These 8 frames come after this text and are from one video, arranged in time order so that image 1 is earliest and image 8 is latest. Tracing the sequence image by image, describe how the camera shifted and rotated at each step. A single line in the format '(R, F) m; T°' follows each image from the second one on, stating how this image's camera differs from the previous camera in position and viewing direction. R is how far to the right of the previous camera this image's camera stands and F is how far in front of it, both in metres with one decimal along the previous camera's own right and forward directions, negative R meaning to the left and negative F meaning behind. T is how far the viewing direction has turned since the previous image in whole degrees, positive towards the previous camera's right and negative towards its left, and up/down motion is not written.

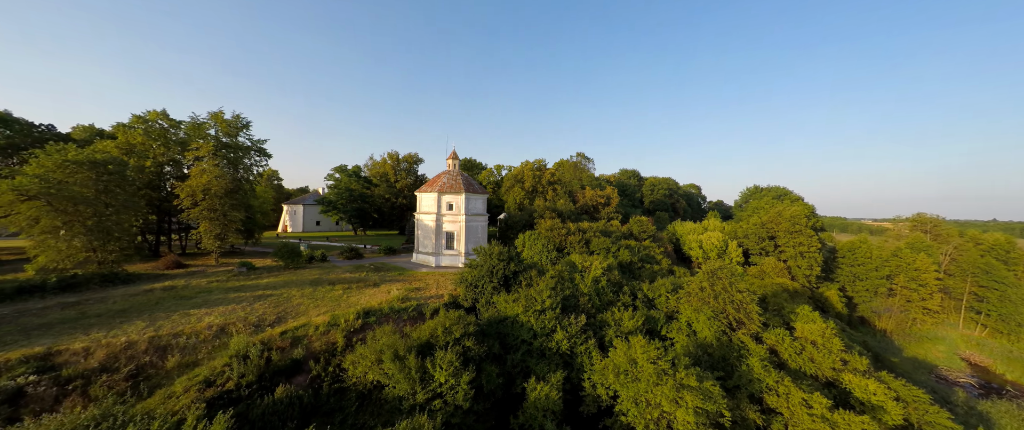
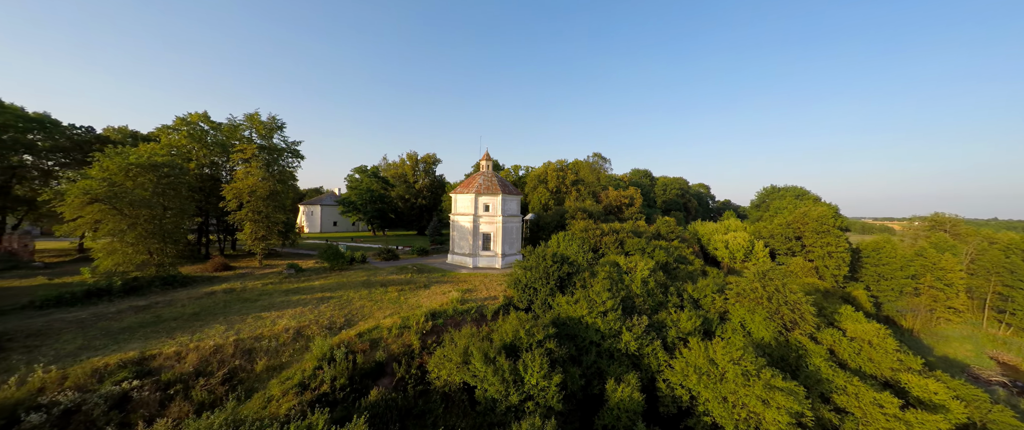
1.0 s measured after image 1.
(-3.1, -0.1) m; 0°
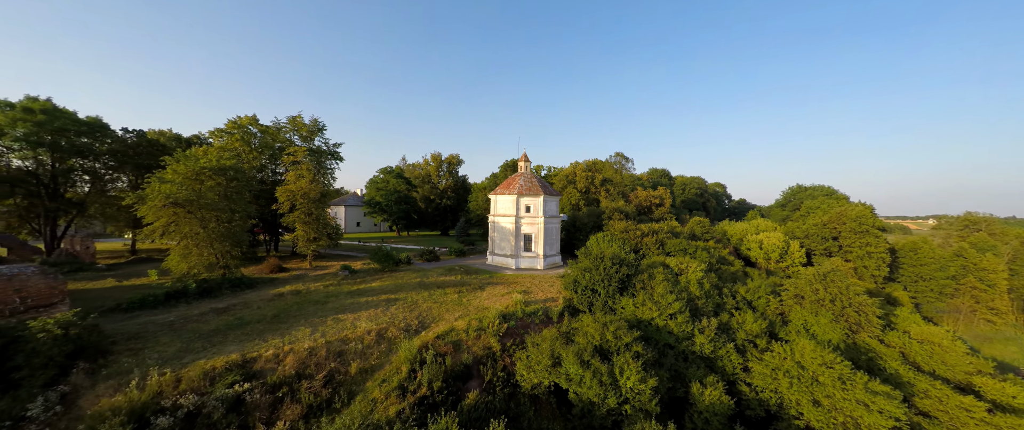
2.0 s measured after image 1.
(-3.1, 0.0) m; -1°
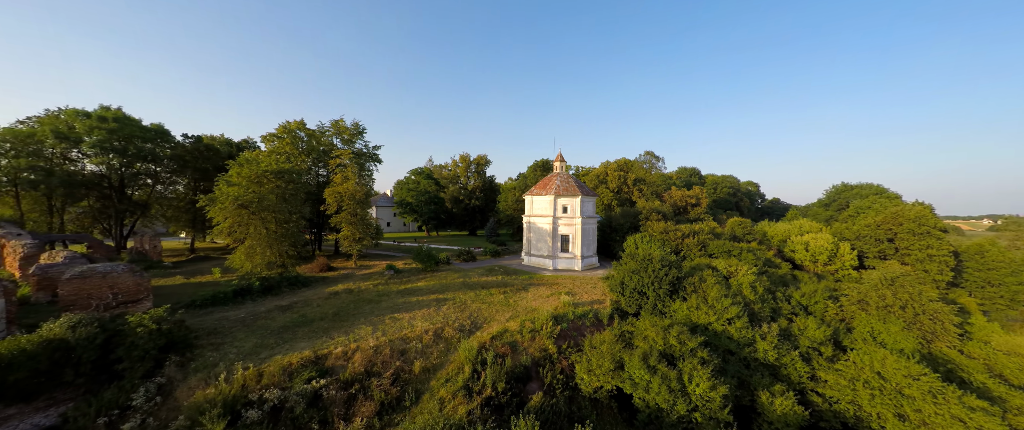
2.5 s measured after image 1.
(-1.6, 0.0) m; -3°
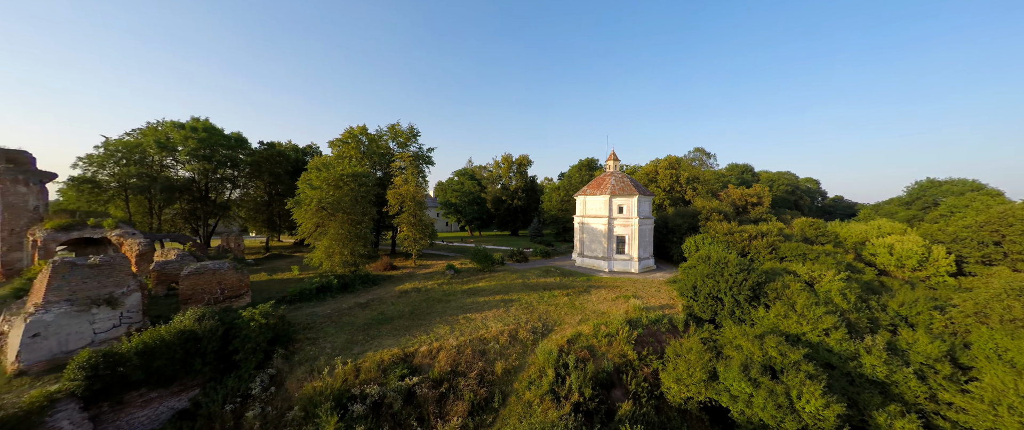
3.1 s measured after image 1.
(-1.9, +0.1) m; -5°
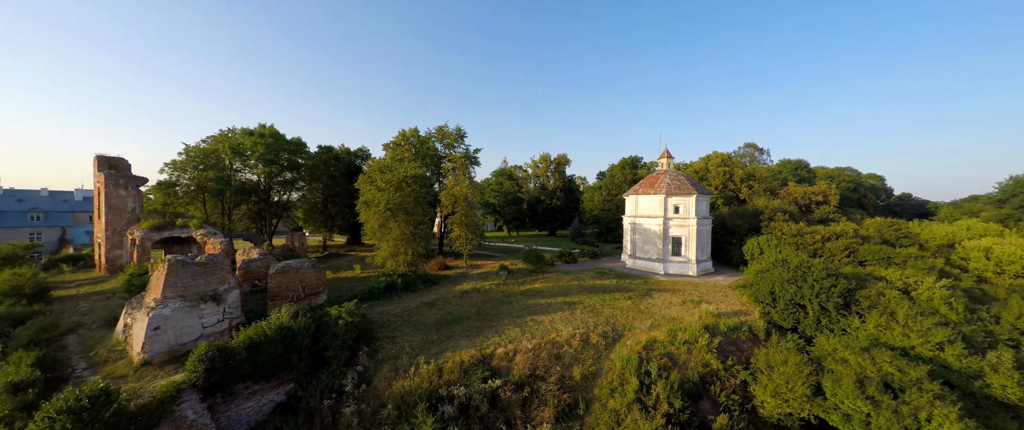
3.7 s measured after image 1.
(-1.8, +0.2) m; -5°
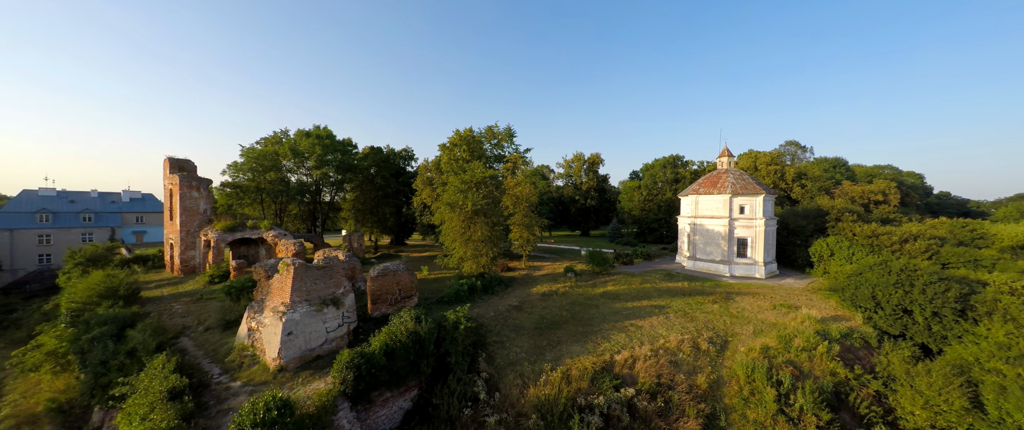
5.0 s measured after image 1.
(-3.9, +0.3) m; -1°
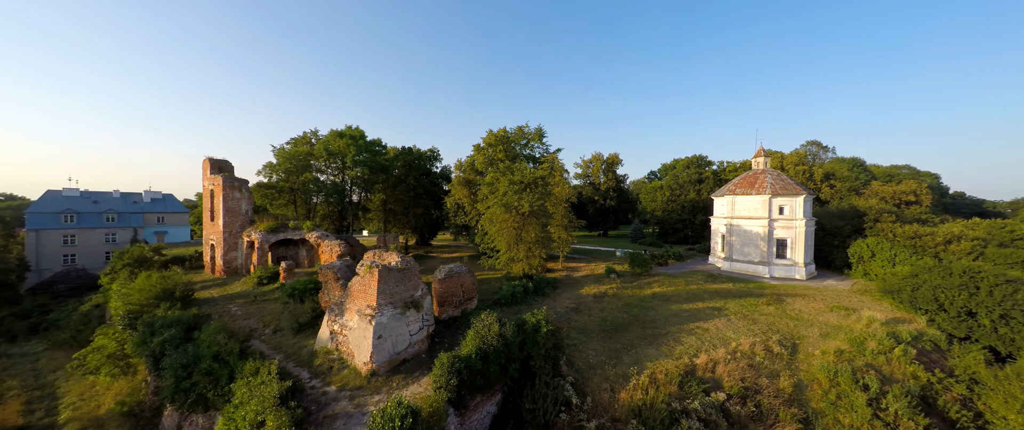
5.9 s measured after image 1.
(-2.7, +0.1) m; 0°
